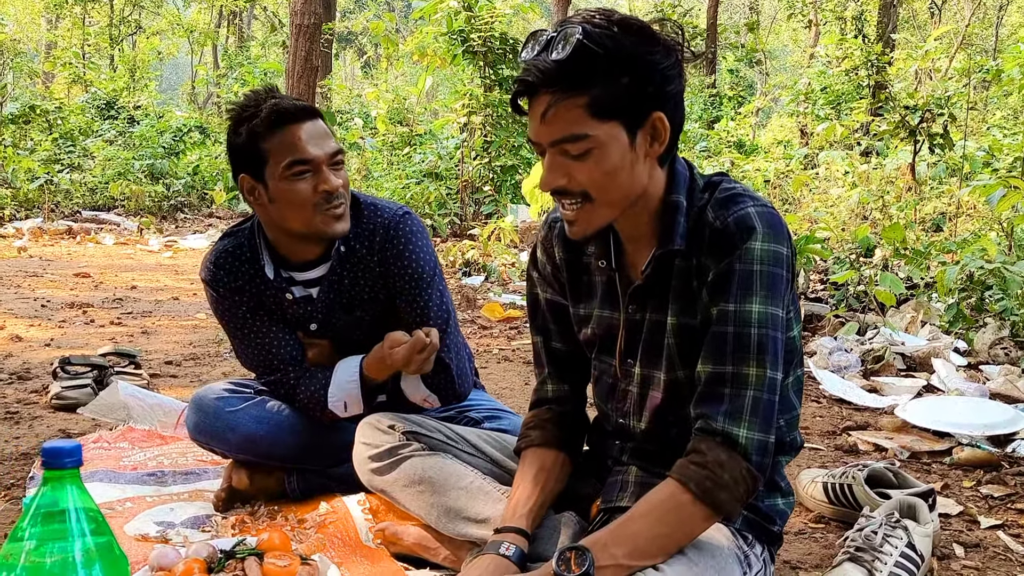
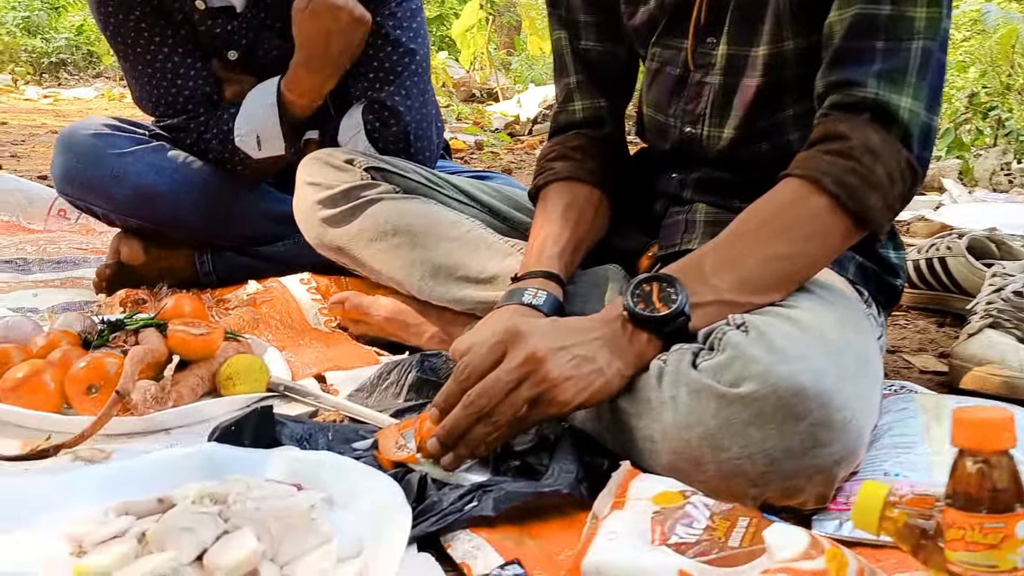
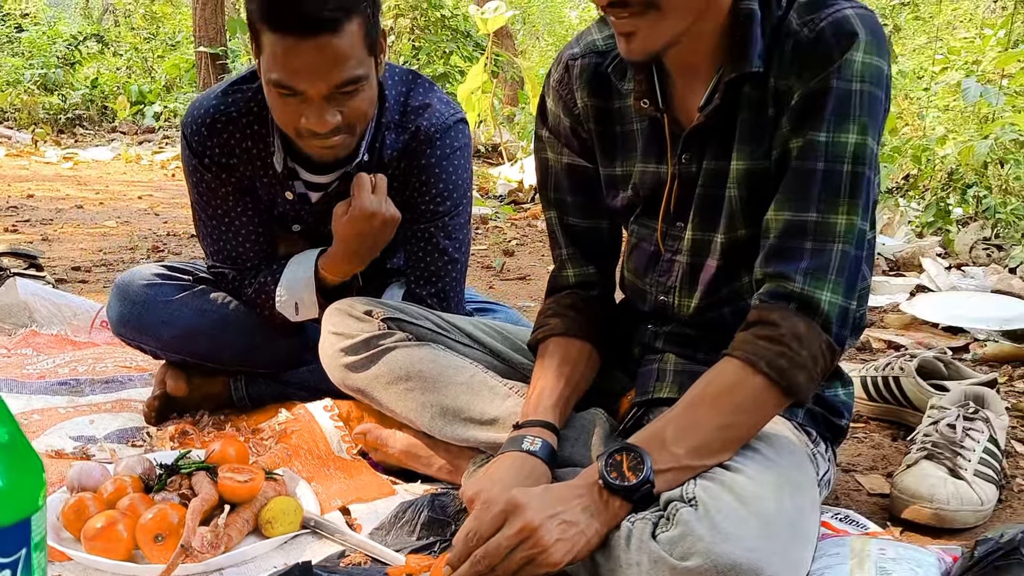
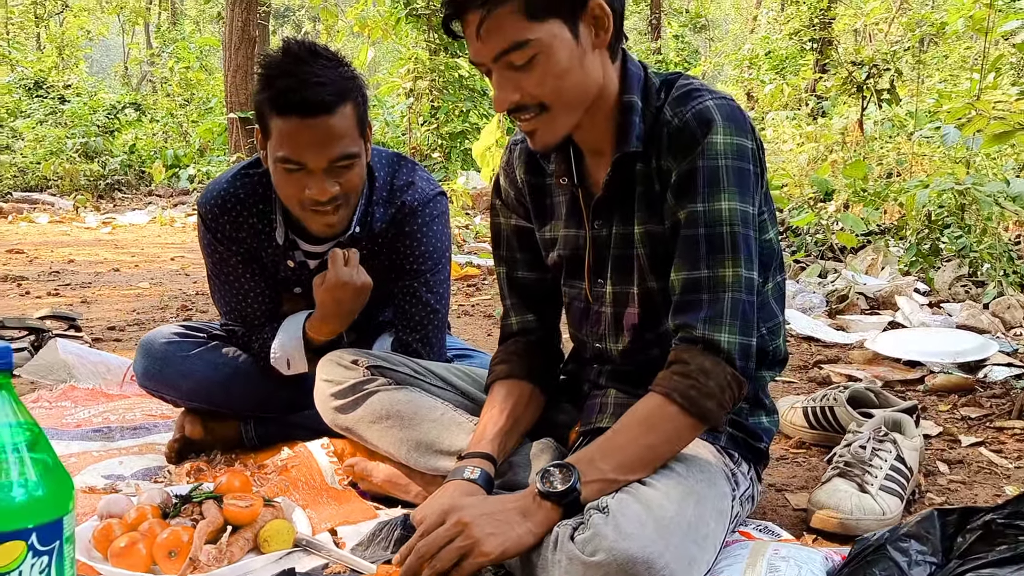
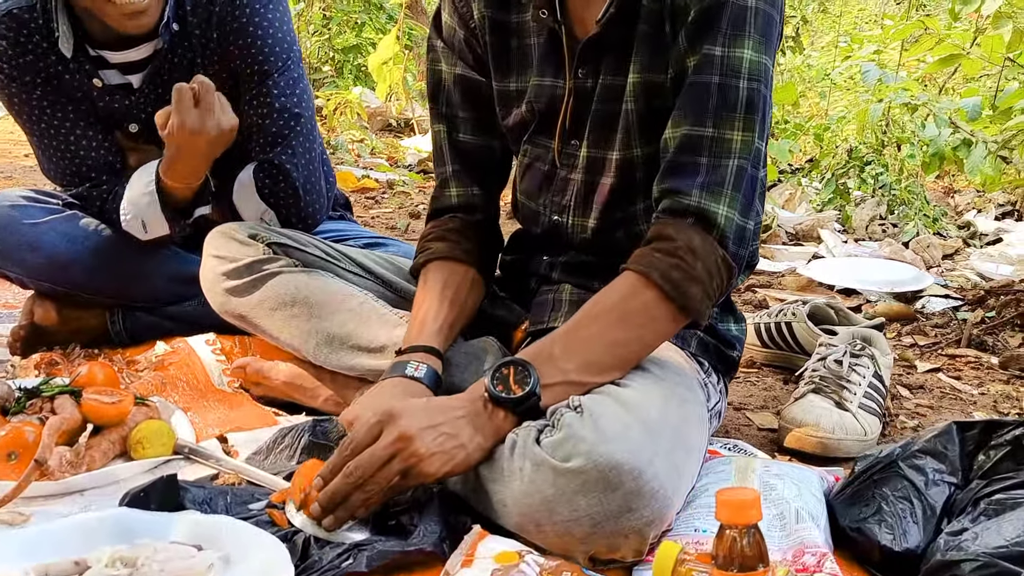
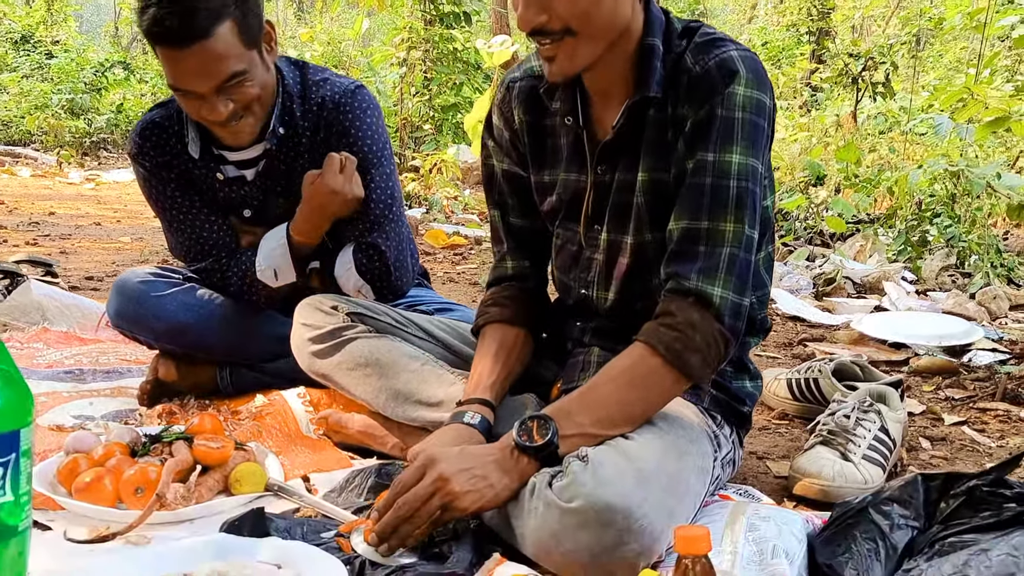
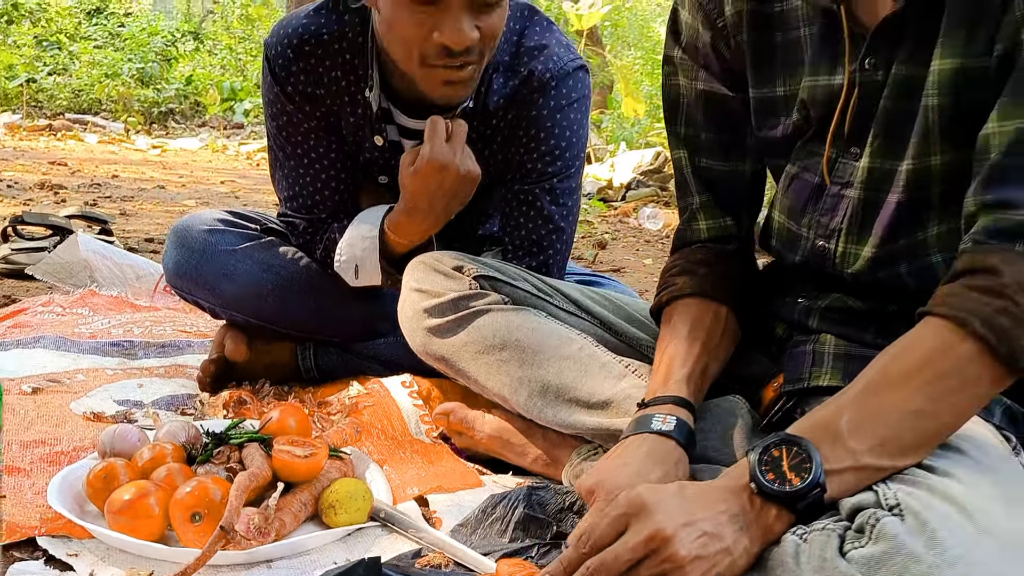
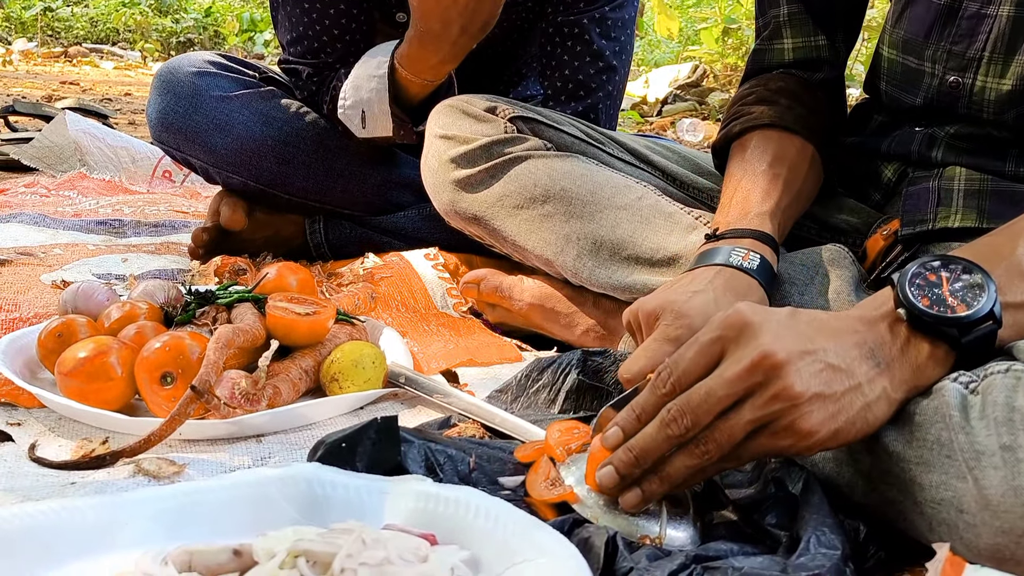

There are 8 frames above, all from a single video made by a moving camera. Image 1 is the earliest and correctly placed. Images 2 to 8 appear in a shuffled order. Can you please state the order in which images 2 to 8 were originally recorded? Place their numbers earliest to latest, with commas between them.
6, 5, 2, 8, 7, 3, 4
